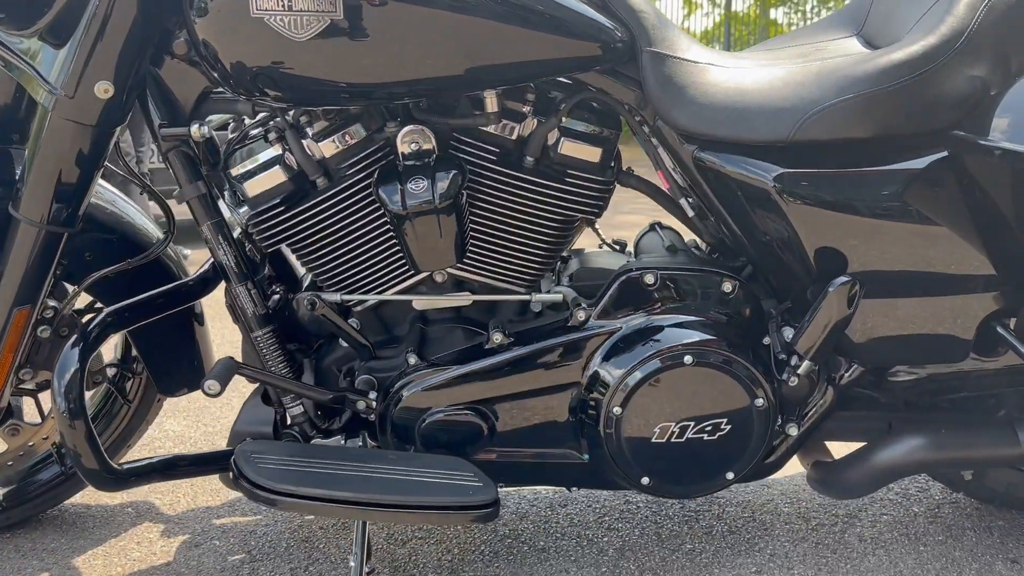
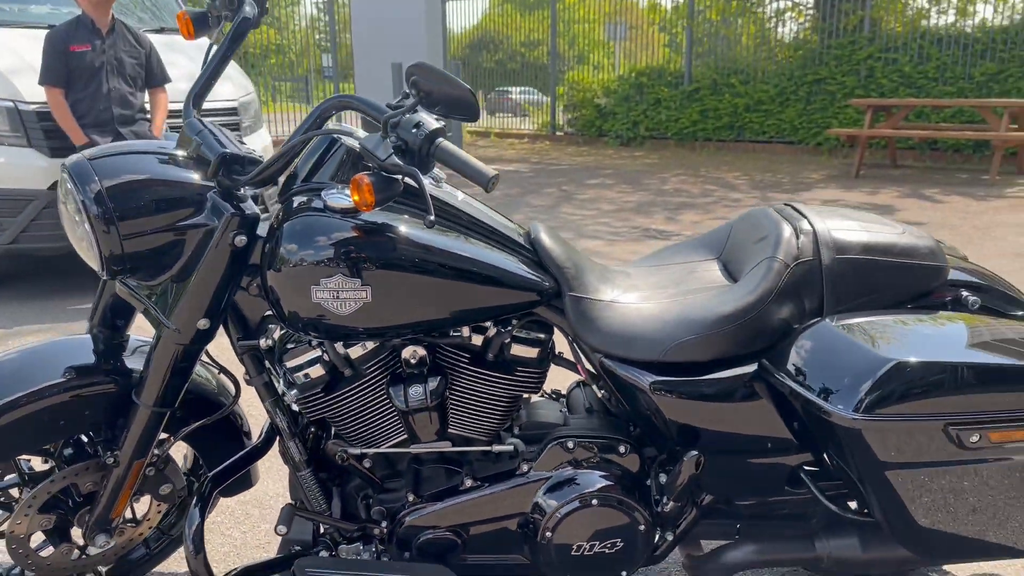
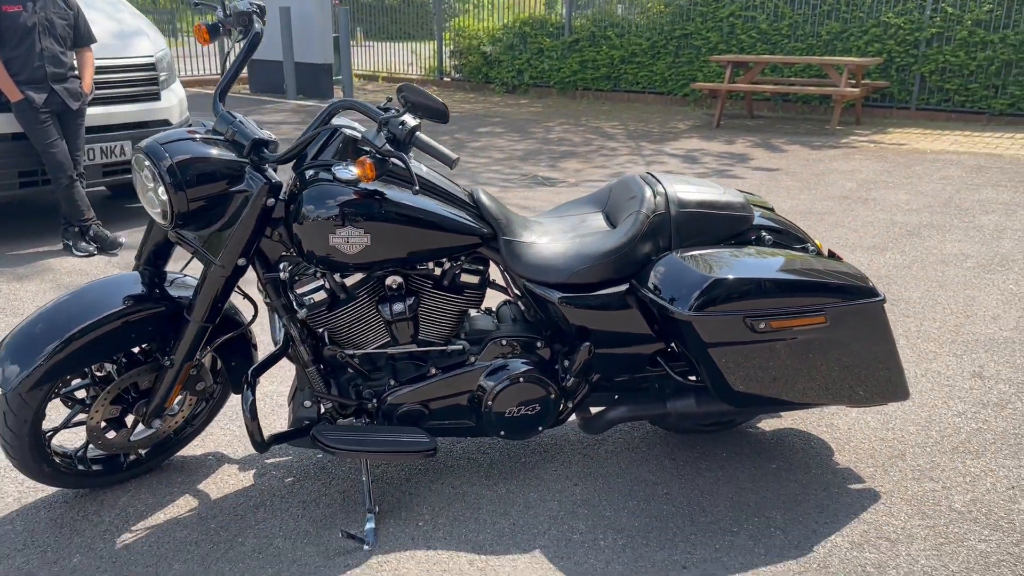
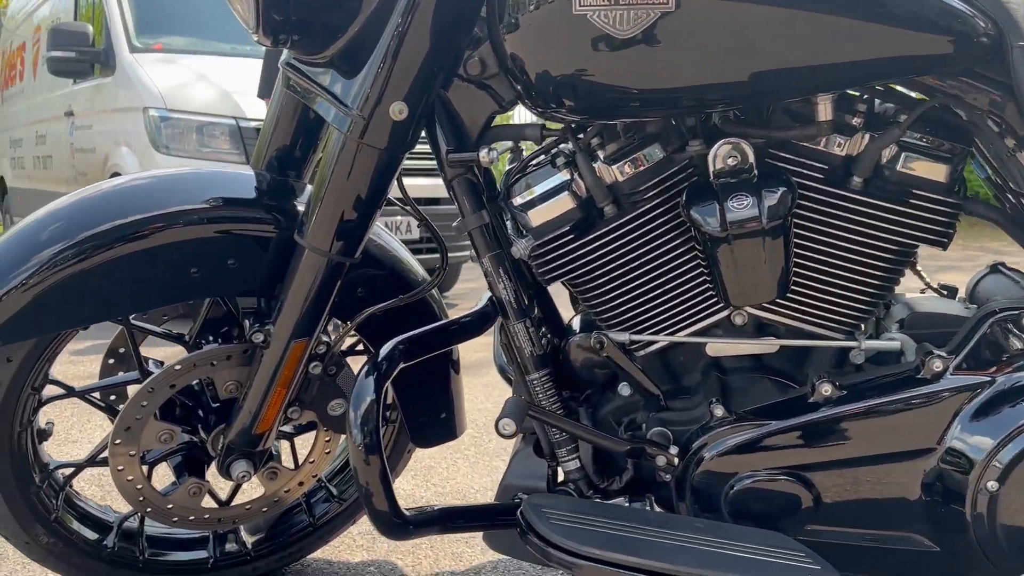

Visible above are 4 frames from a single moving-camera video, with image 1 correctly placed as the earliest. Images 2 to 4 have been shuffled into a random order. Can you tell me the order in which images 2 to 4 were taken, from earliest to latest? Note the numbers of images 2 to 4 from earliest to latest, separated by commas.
4, 2, 3
